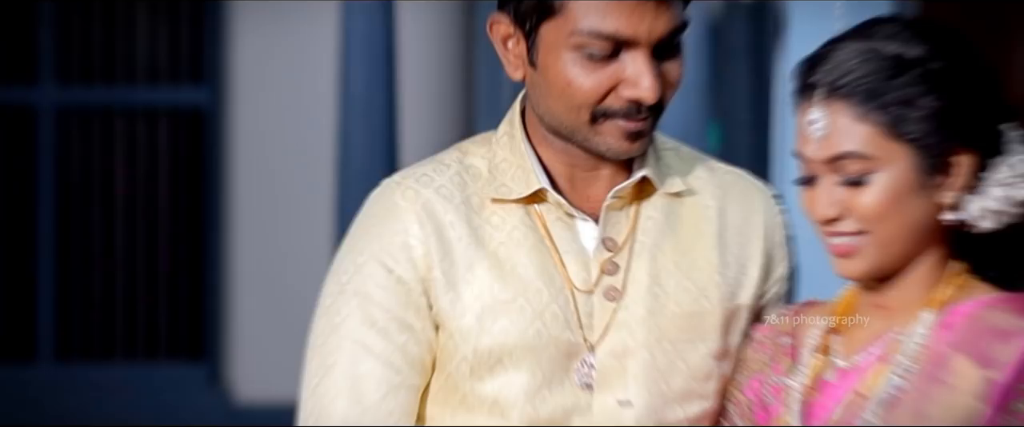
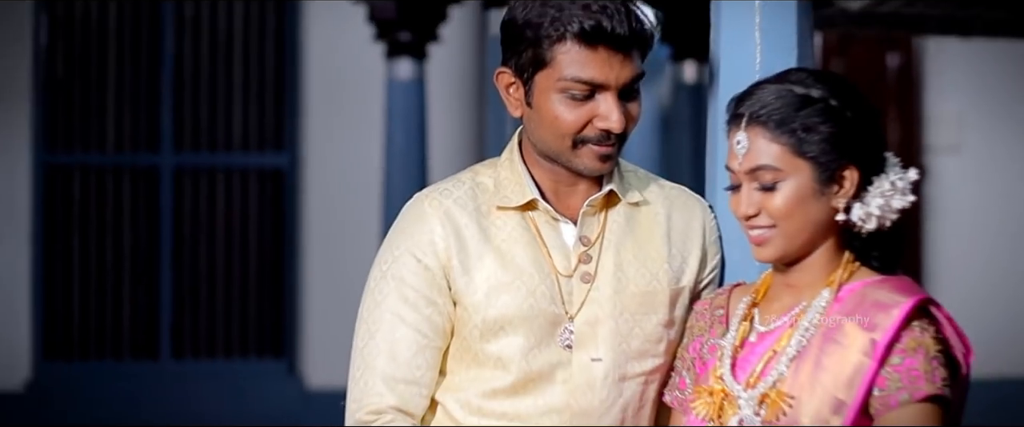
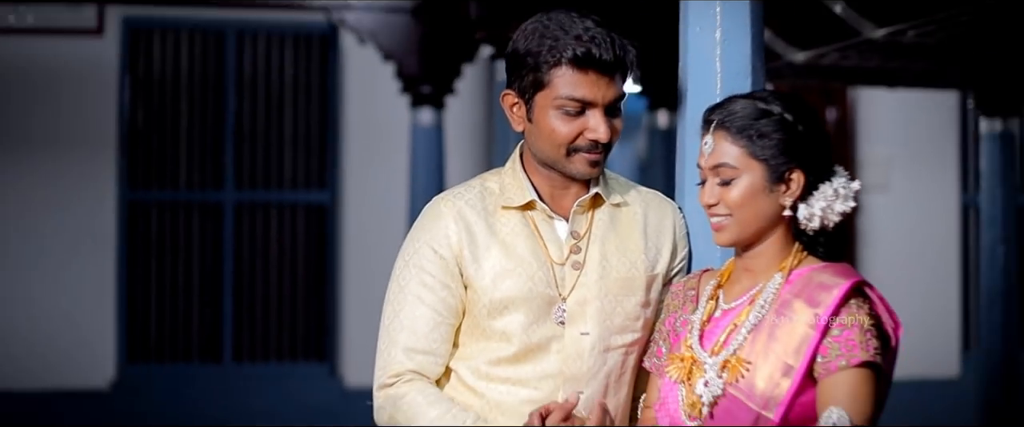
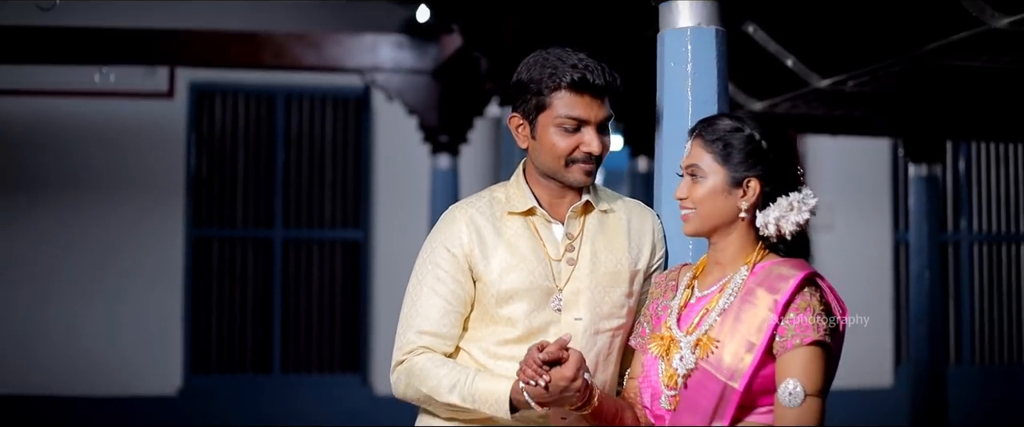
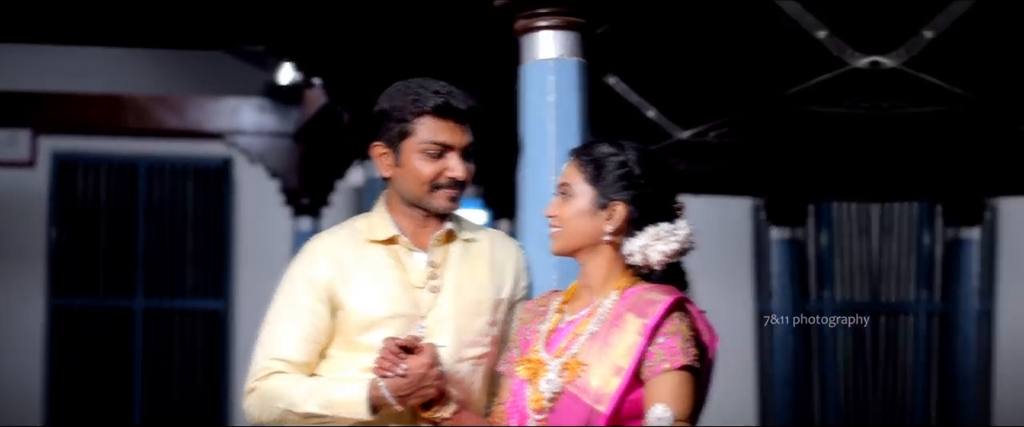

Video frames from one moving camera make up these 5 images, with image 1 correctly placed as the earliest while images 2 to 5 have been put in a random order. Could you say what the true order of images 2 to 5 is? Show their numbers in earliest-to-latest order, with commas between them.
2, 3, 4, 5
